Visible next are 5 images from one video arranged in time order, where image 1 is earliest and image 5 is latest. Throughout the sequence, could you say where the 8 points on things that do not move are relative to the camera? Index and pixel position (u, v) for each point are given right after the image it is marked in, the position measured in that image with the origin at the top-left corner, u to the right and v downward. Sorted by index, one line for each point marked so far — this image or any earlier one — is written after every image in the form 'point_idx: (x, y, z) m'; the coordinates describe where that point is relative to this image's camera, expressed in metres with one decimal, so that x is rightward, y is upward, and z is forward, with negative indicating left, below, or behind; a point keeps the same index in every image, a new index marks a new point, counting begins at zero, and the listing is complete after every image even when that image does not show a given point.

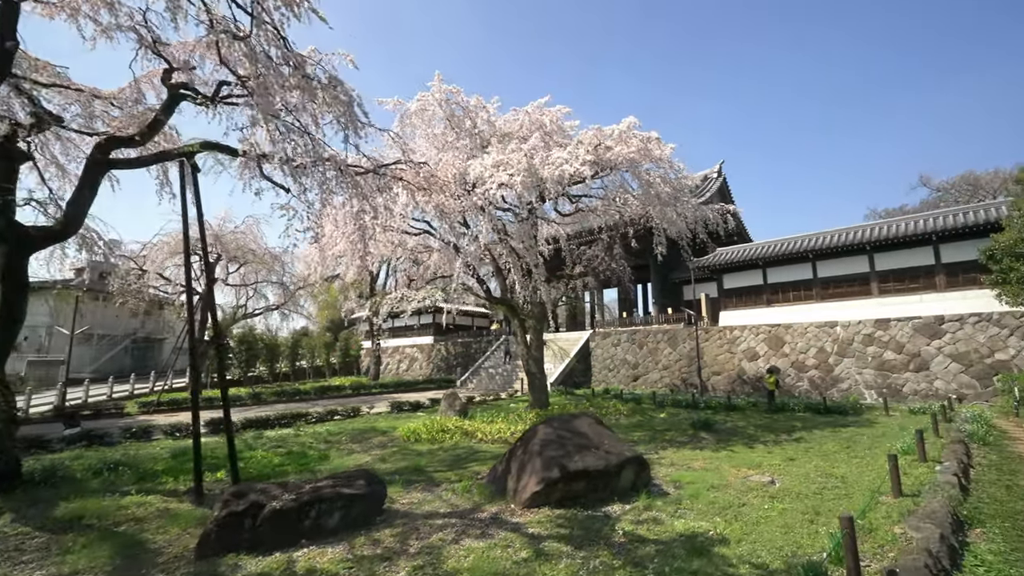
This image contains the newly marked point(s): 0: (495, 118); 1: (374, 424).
0: (-0.5, +4.5, +12.6) m
1: (-4.0, -4.0, +13.9) m
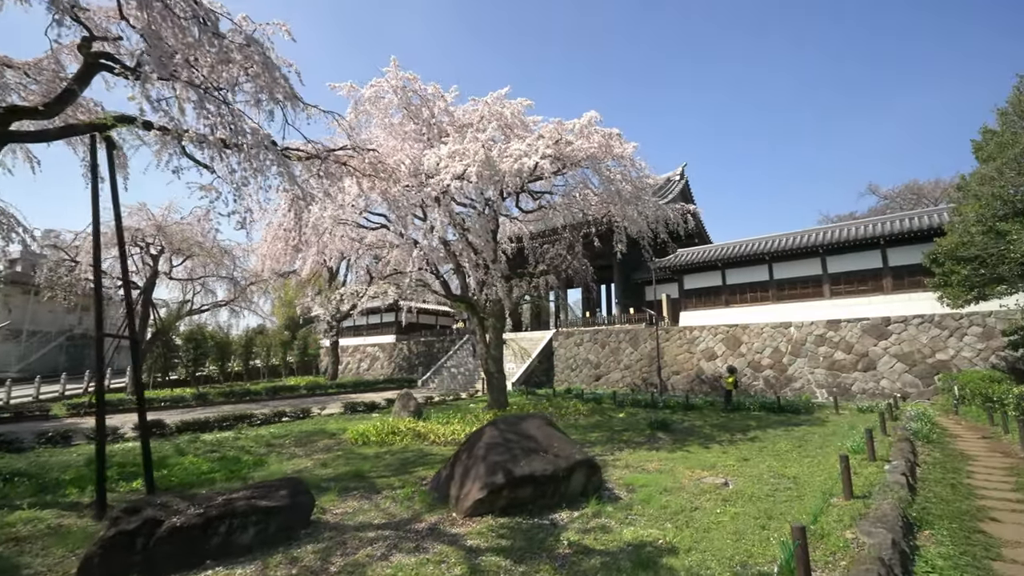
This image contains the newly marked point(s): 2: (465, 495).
0: (-1.5, +4.6, +12.1) m
1: (-5.3, -3.9, +13.2) m
2: (-0.6, -2.4, +5.6) m
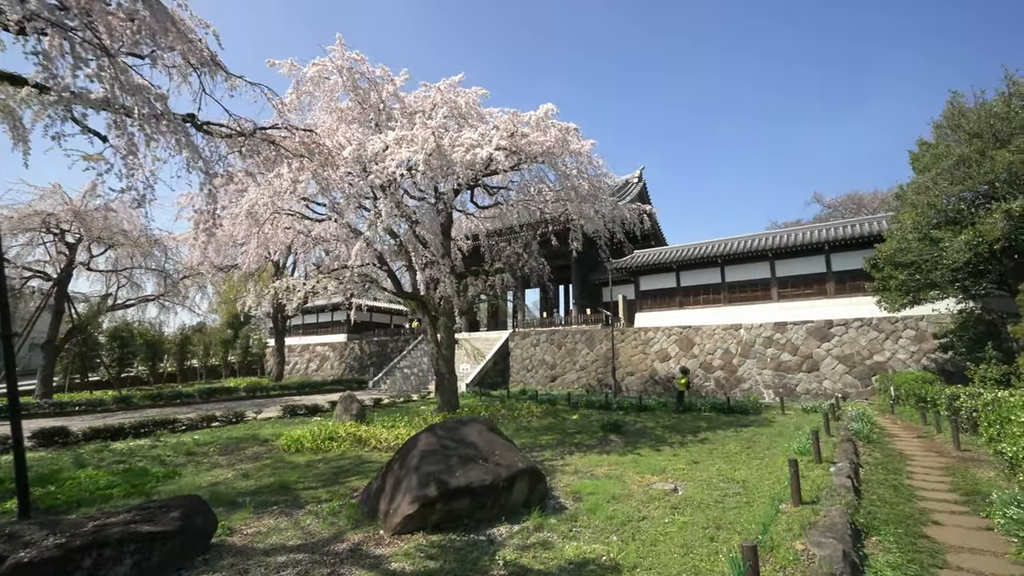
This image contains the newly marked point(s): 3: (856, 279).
0: (-2.7, +4.7, +11.5) m
1: (-6.6, -3.7, +12.2) m
2: (-1.3, -2.4, +5.0) m
3: (+12.8, +0.3, +17.5) m
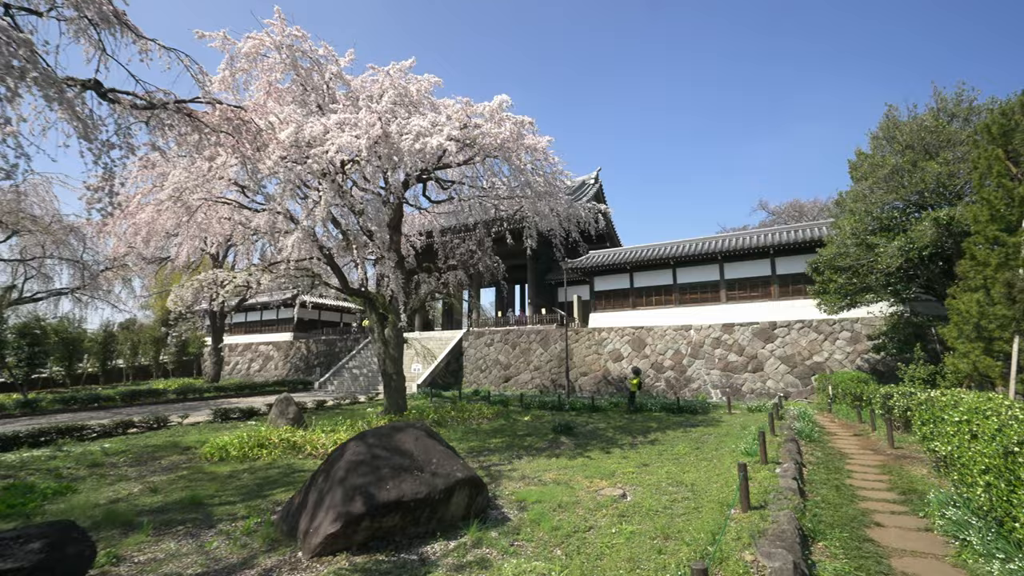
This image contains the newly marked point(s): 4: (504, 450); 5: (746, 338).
0: (-3.7, +4.8, +10.8) m
1: (-7.9, -3.6, +11.2) m
2: (-1.9, -2.3, +4.5) m
3: (+11.0, +0.2, +18.1) m
4: (-0.1, -3.4, +9.8) m
5: (+9.2, -2.0, +18.5) m
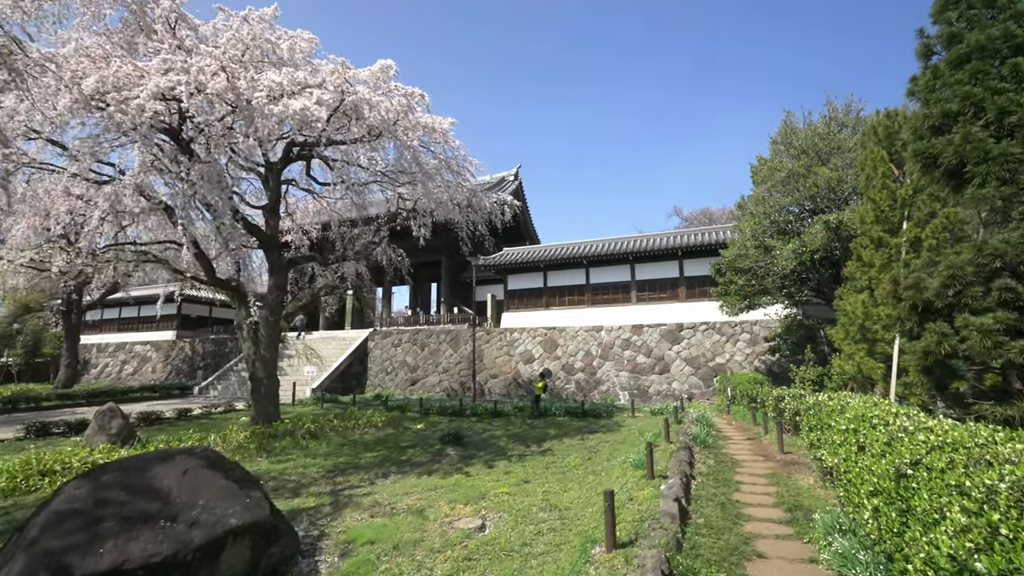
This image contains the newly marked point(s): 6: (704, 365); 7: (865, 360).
0: (-6.0, +5.1, +8.9) m
1: (-10.3, -3.2, +8.6) m
2: (-3.4, -2.1, +2.9) m
3: (+7.5, +0.1, +18.3) m
4: (-2.5, -3.2, +8.4) m
5: (+5.6, -2.0, +18.4) m
6: (+7.2, -2.9, +17.6) m
7: (+6.5, -1.3, +8.6) m
